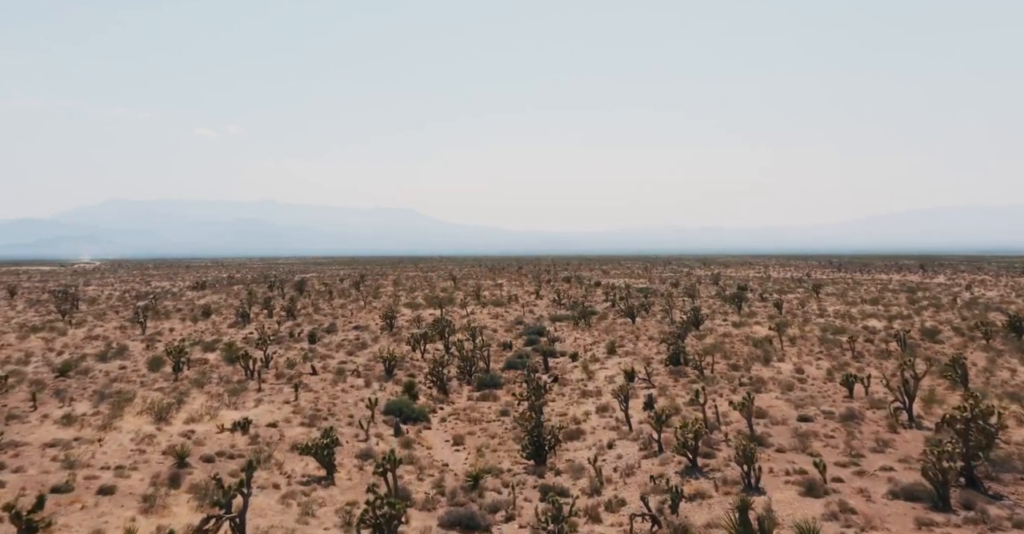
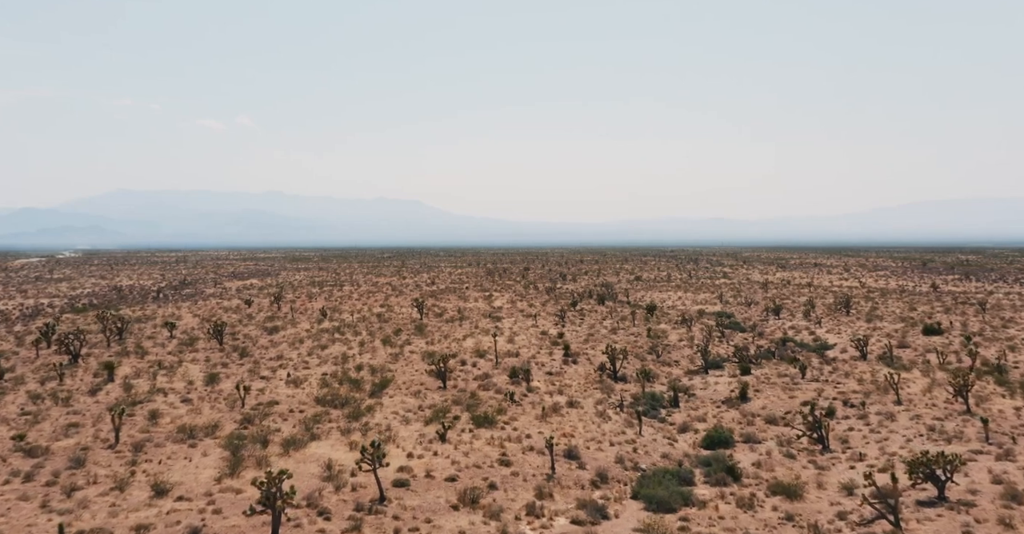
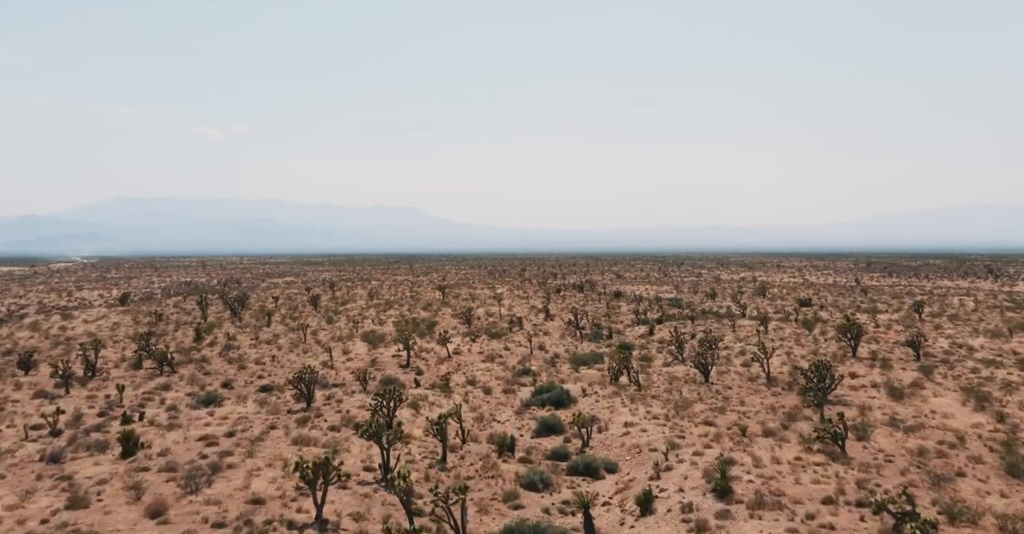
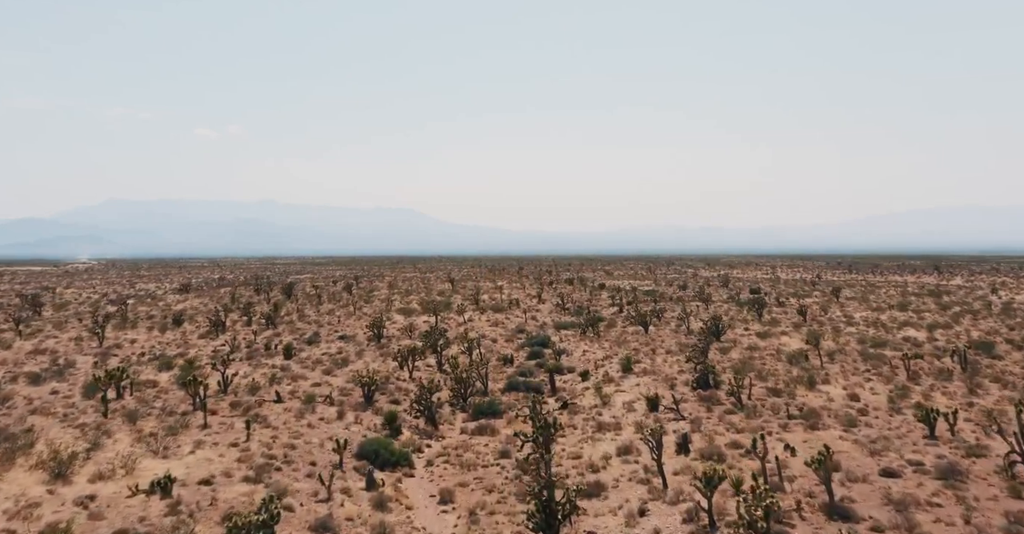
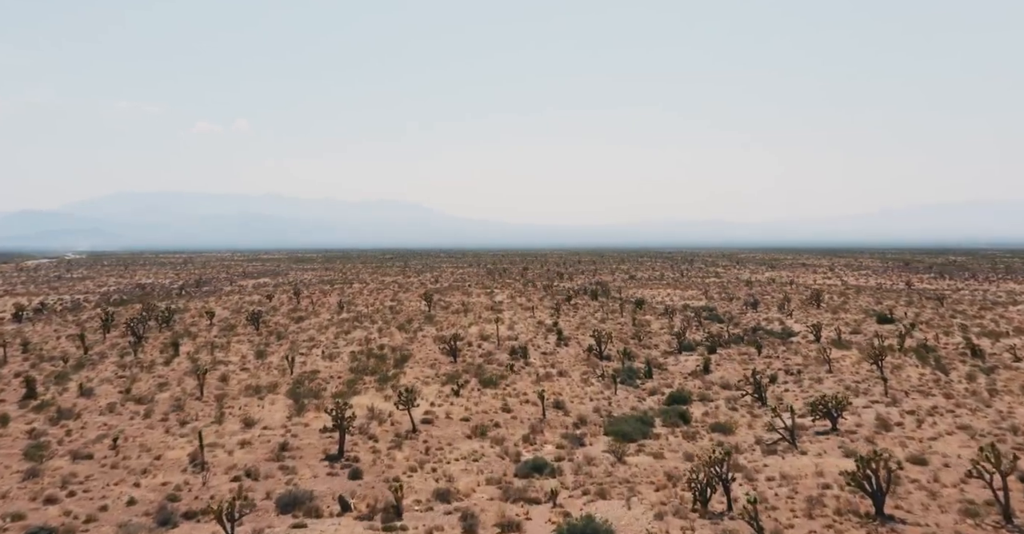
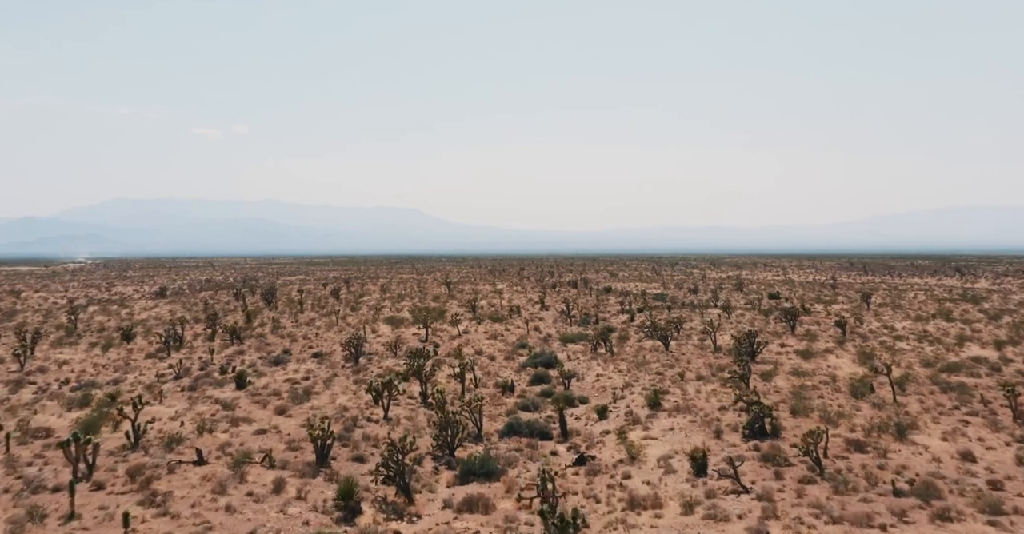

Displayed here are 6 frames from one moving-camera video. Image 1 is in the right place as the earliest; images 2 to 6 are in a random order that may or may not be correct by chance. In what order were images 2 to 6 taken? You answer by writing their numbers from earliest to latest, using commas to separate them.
4, 6, 3, 5, 2
